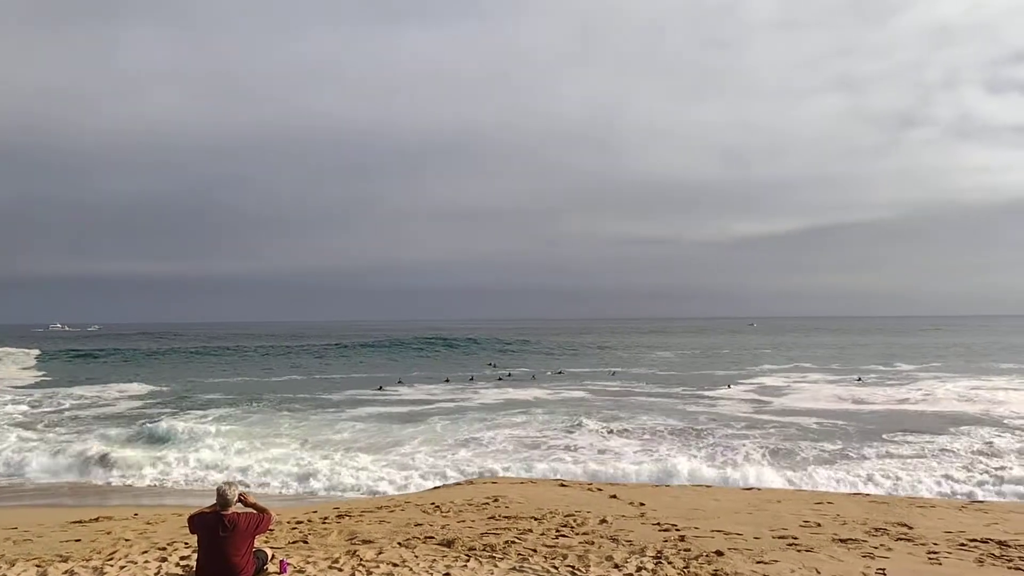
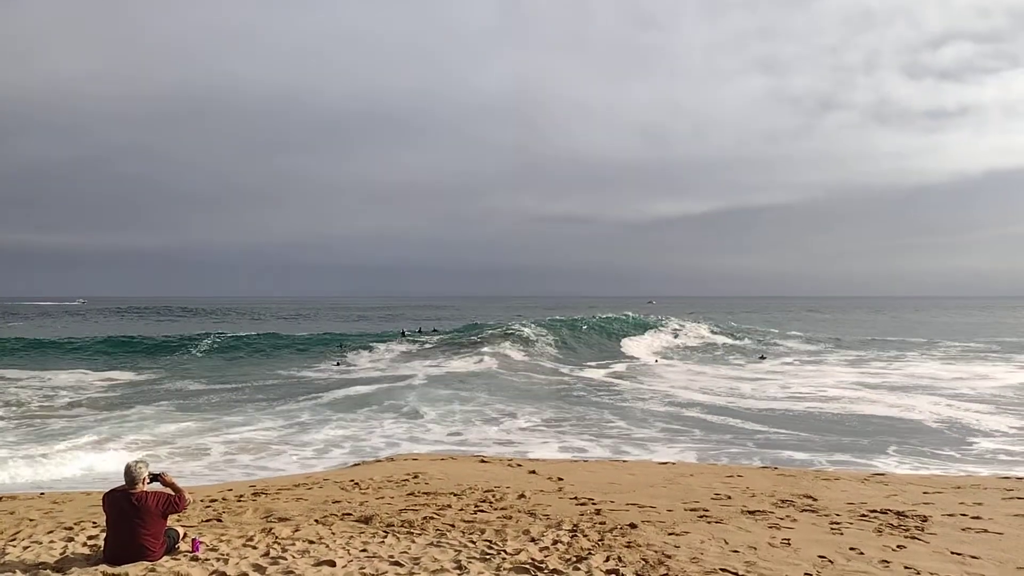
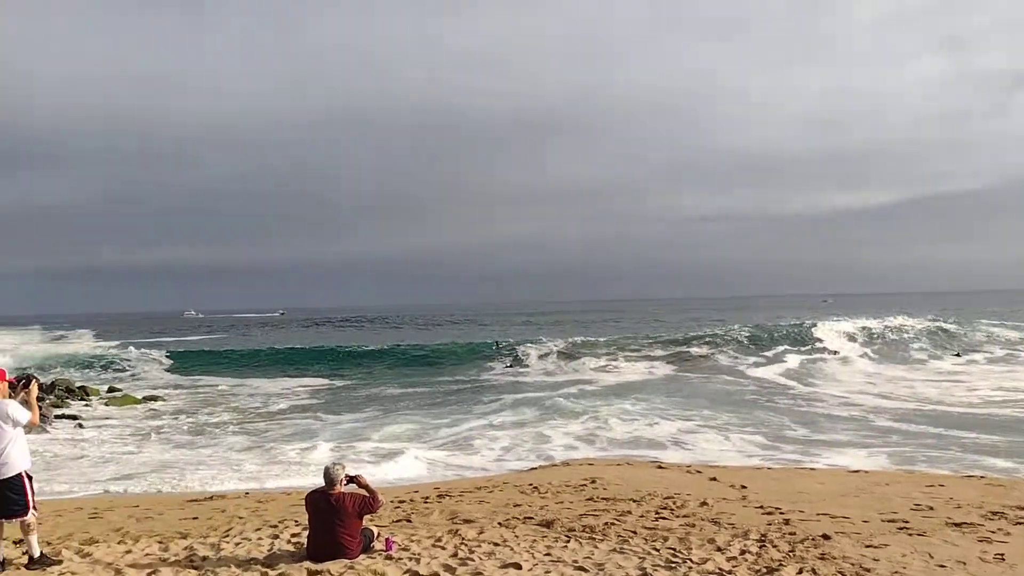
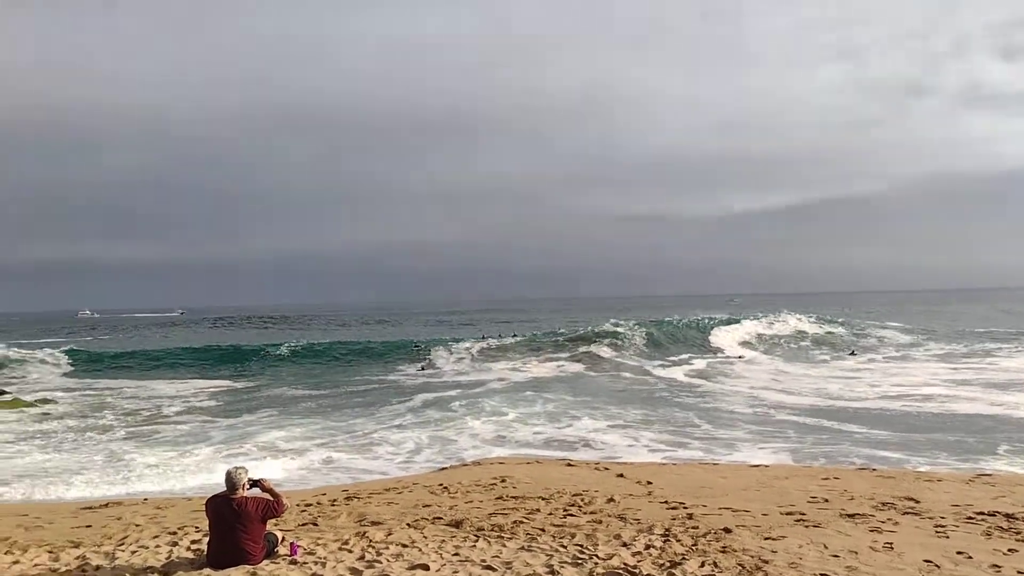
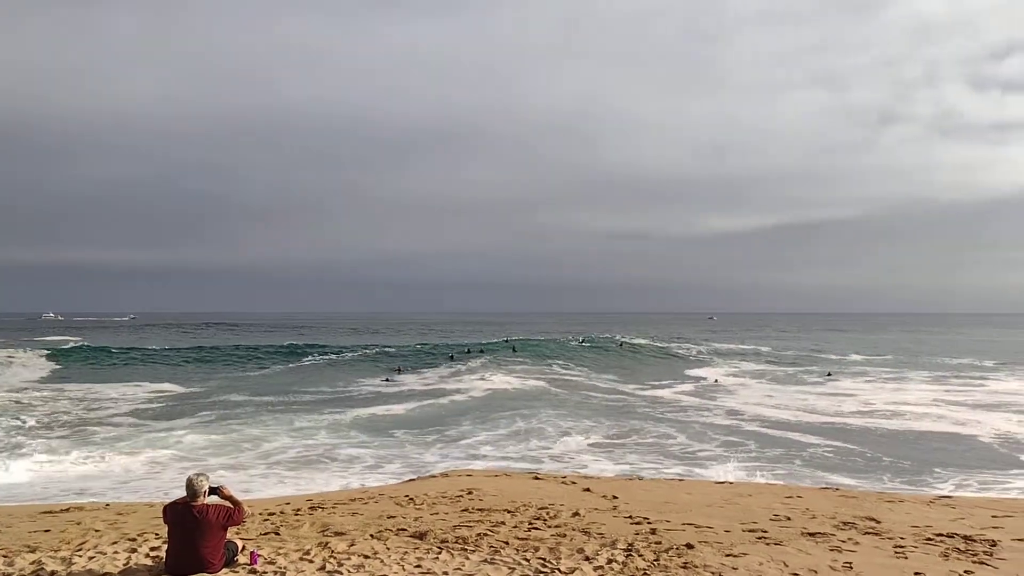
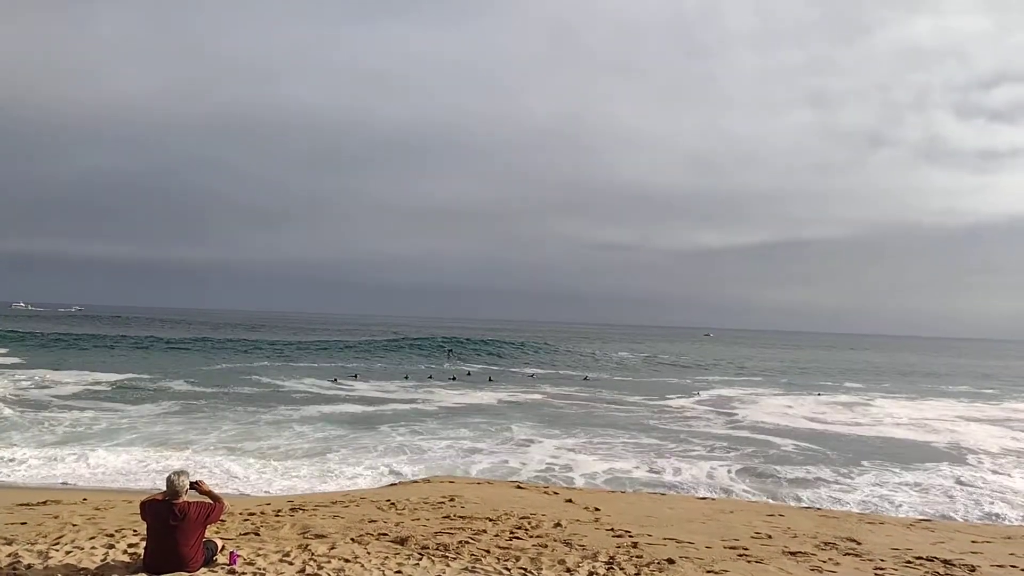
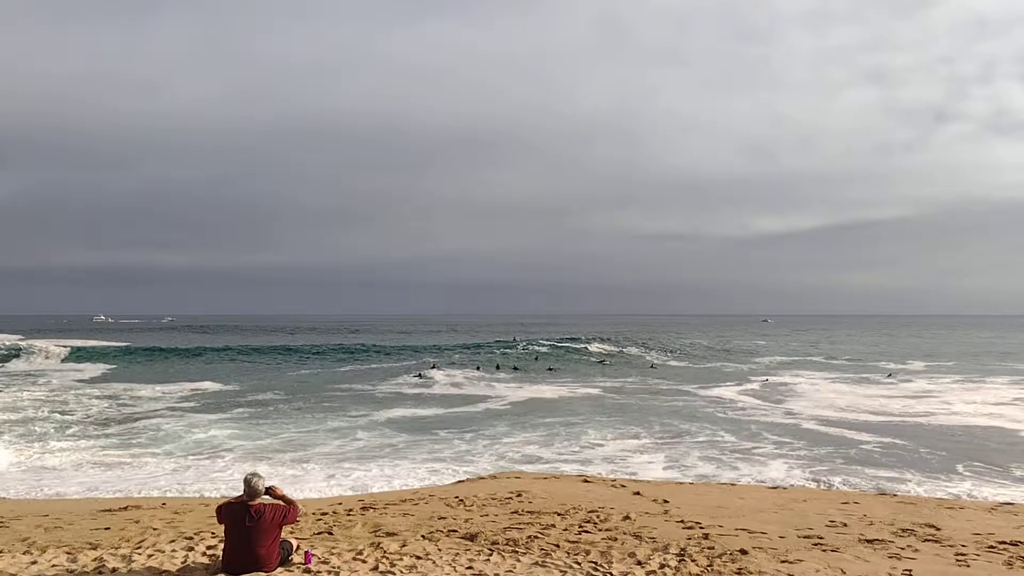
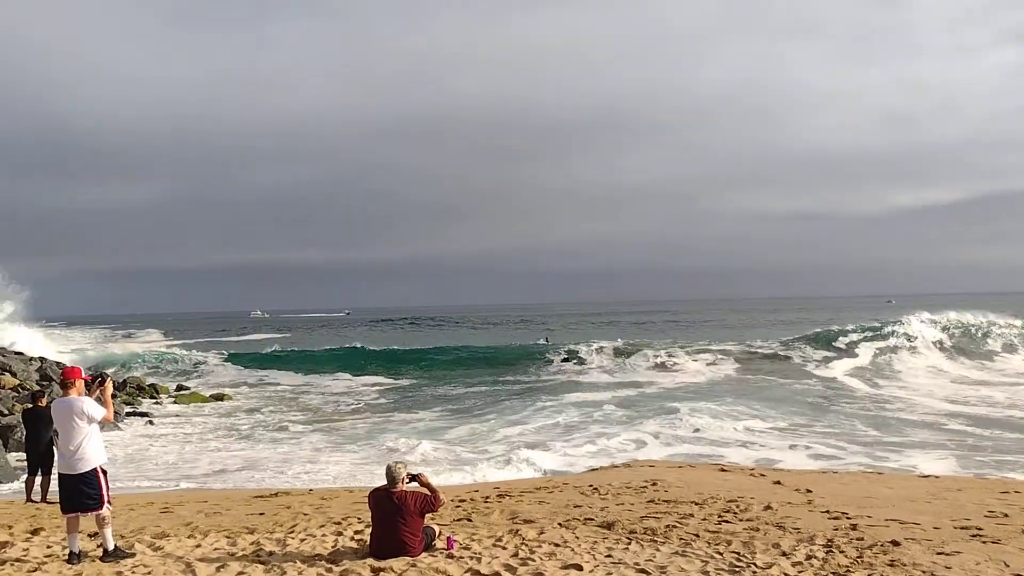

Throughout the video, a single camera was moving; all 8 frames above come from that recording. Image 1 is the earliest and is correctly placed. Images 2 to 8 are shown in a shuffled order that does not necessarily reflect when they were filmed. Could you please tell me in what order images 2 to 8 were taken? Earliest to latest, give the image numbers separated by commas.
6, 7, 5, 2, 4, 3, 8
